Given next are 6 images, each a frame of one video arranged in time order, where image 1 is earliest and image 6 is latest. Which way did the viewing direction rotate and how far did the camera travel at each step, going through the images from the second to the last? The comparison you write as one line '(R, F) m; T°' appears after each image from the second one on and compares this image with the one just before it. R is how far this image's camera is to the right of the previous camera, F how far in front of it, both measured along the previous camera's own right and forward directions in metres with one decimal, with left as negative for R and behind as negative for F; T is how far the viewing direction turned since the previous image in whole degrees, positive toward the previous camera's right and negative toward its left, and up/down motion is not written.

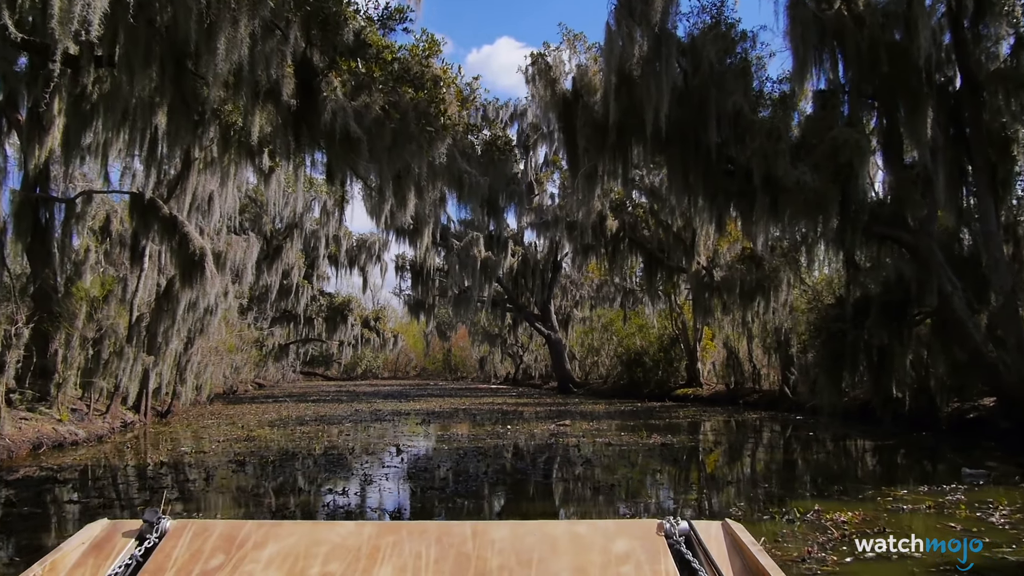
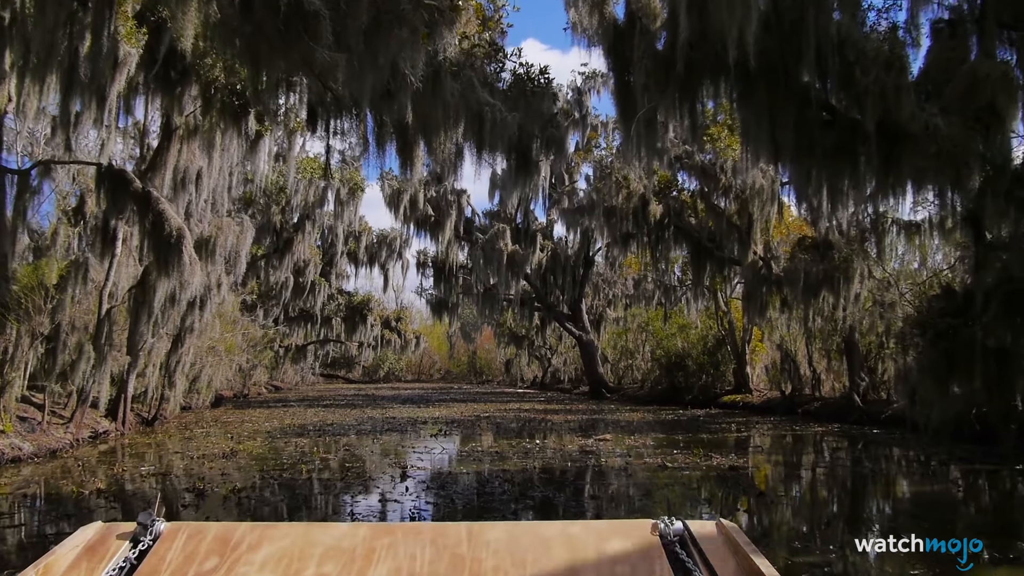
(-0.1, +1.9) m; -2°
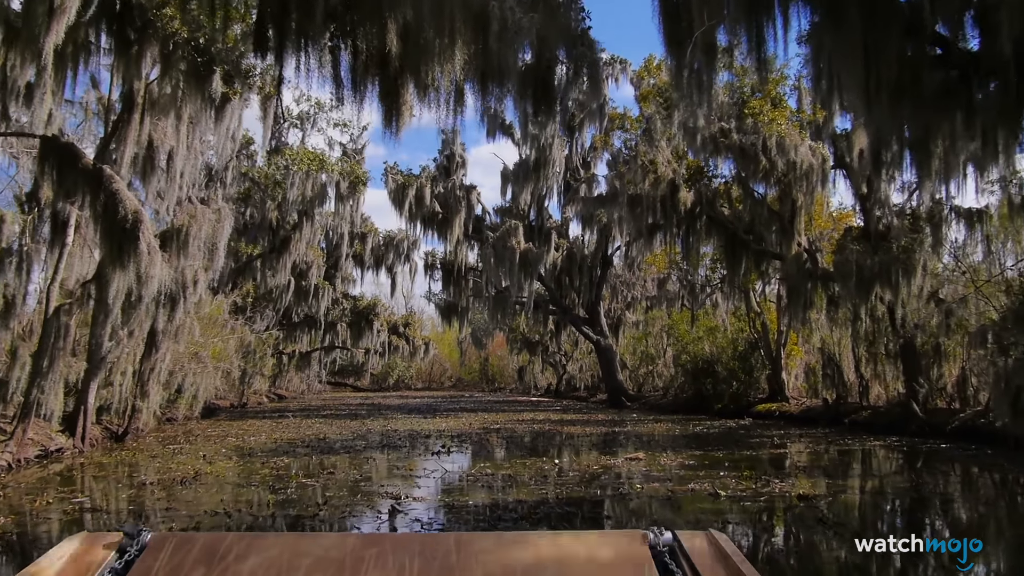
(0.0, +1.5) m; -1°
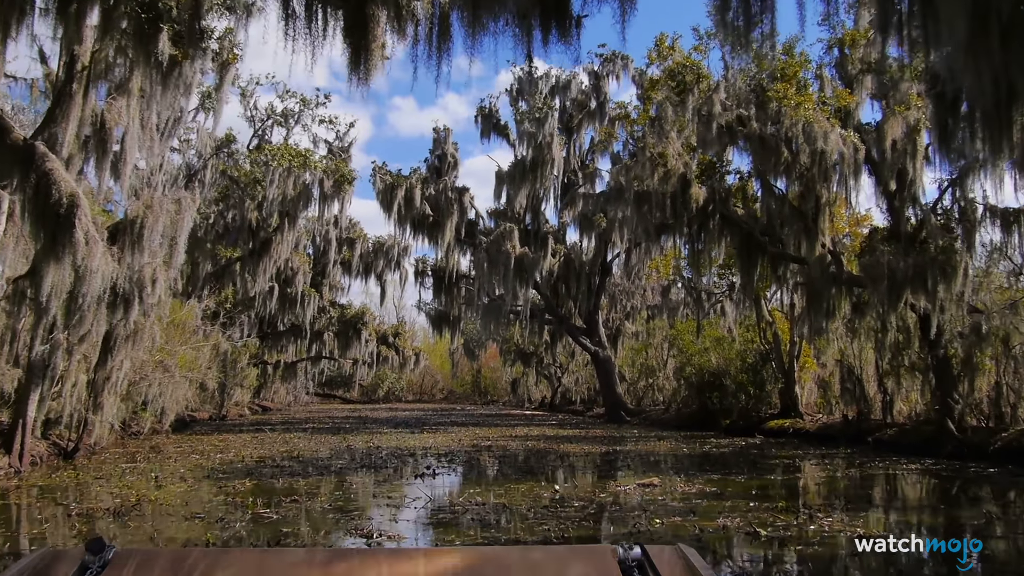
(0.0, +1.2) m; 0°
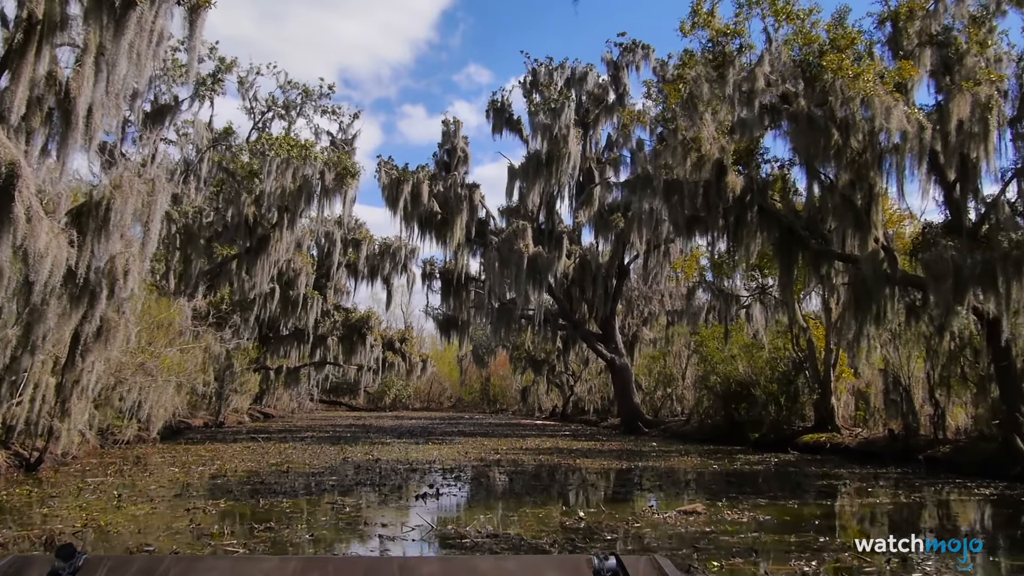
(-0.1, +1.2) m; -1°
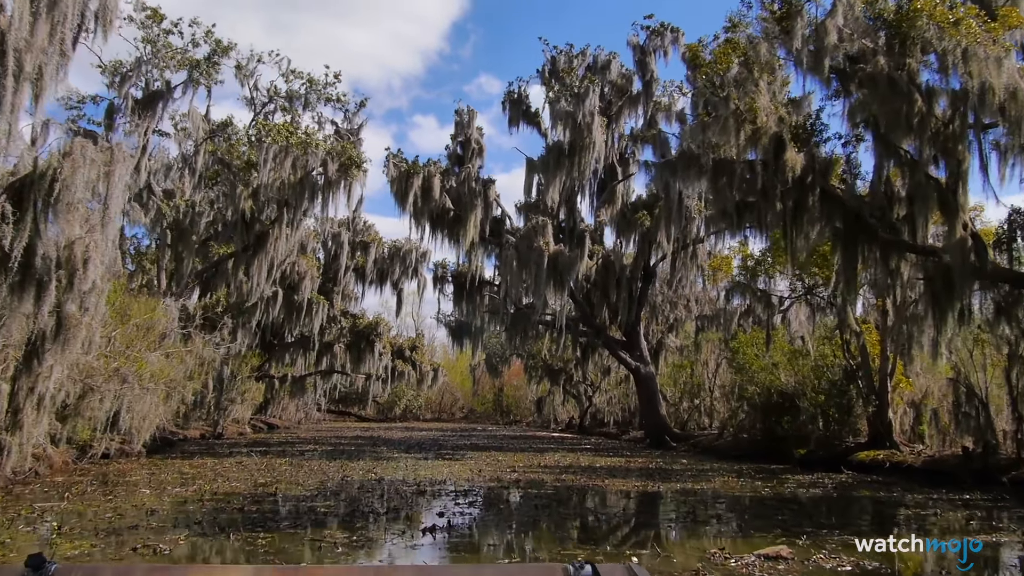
(-0.1, +1.5) m; -1°
